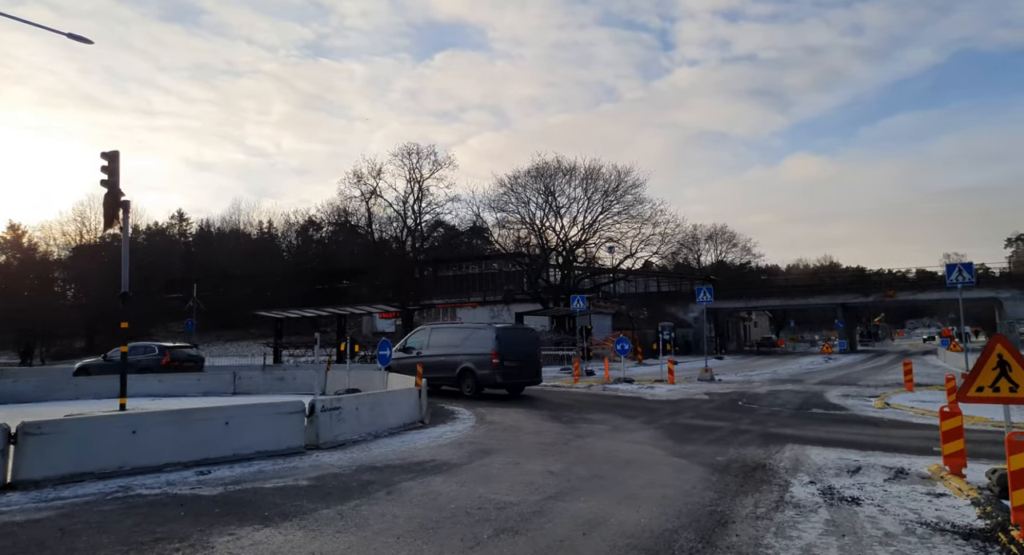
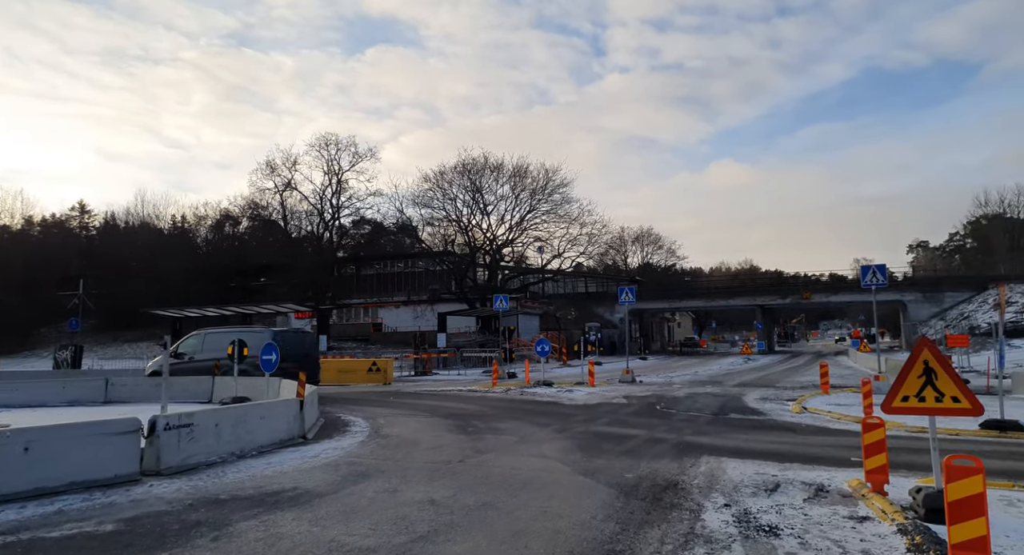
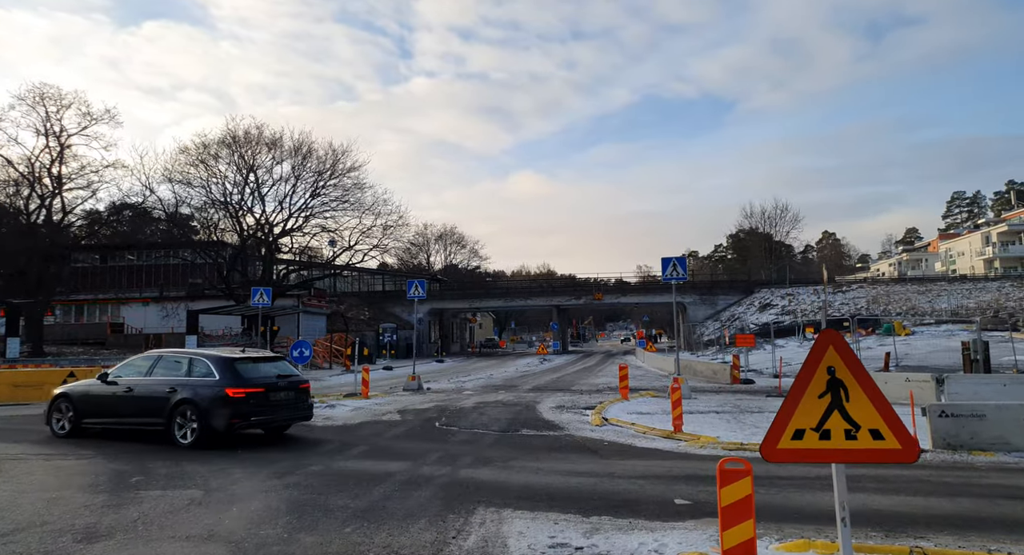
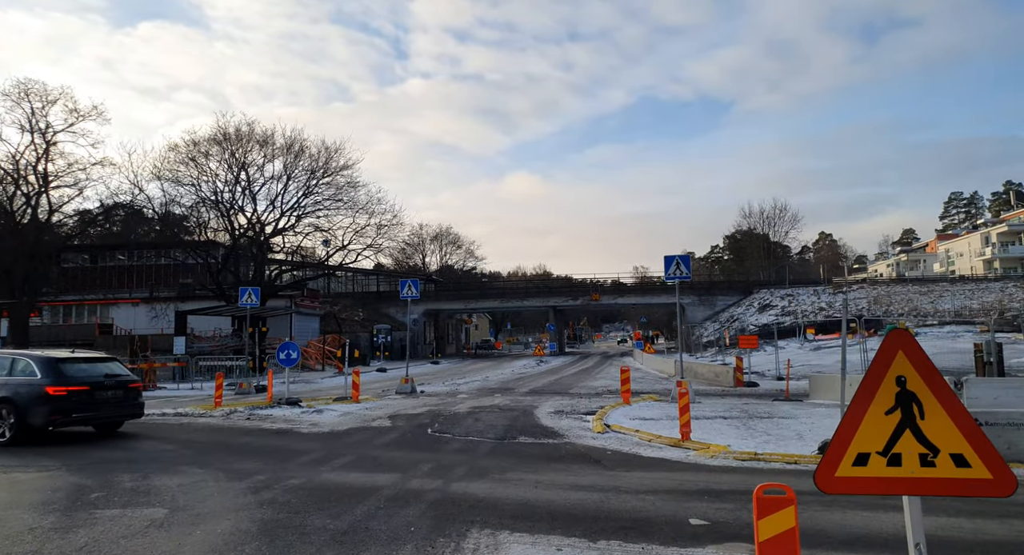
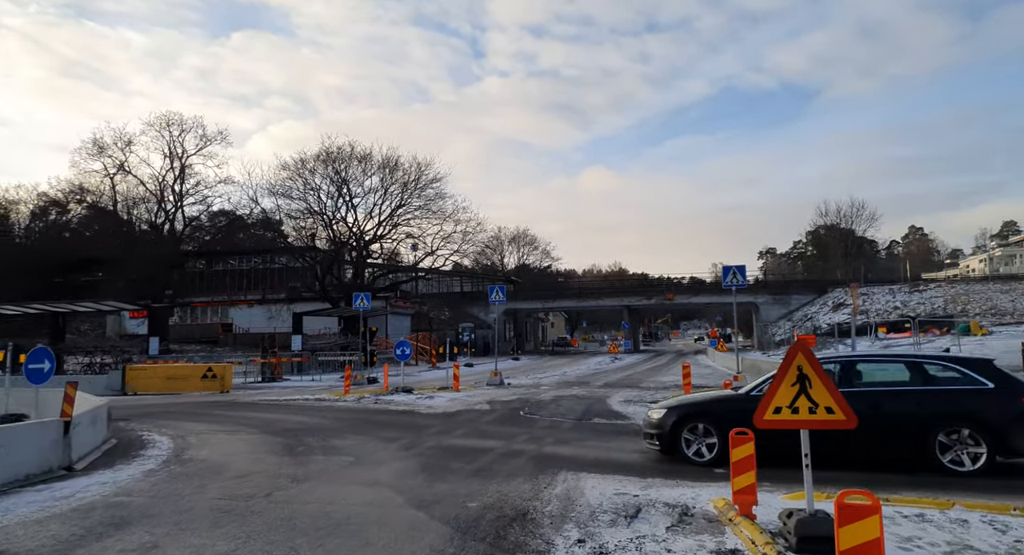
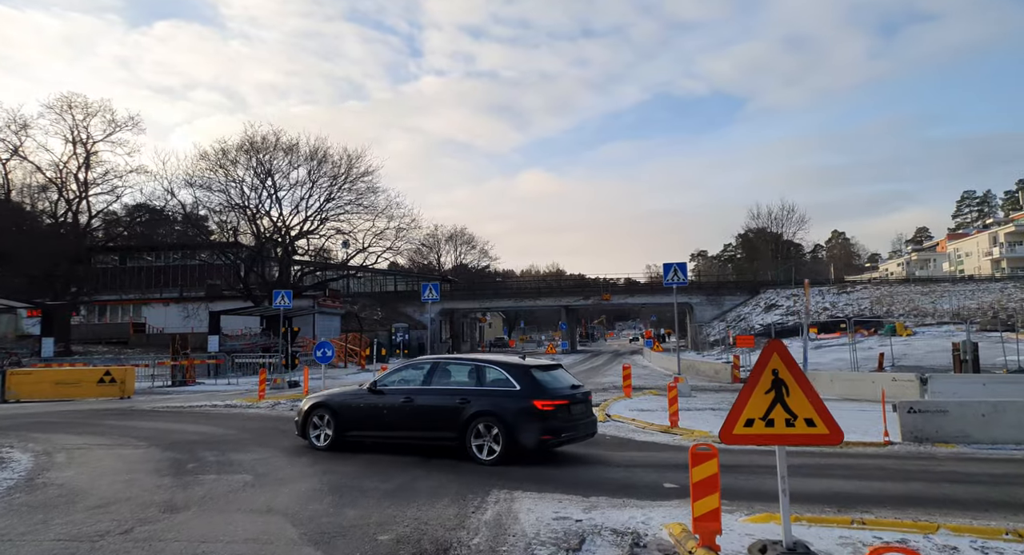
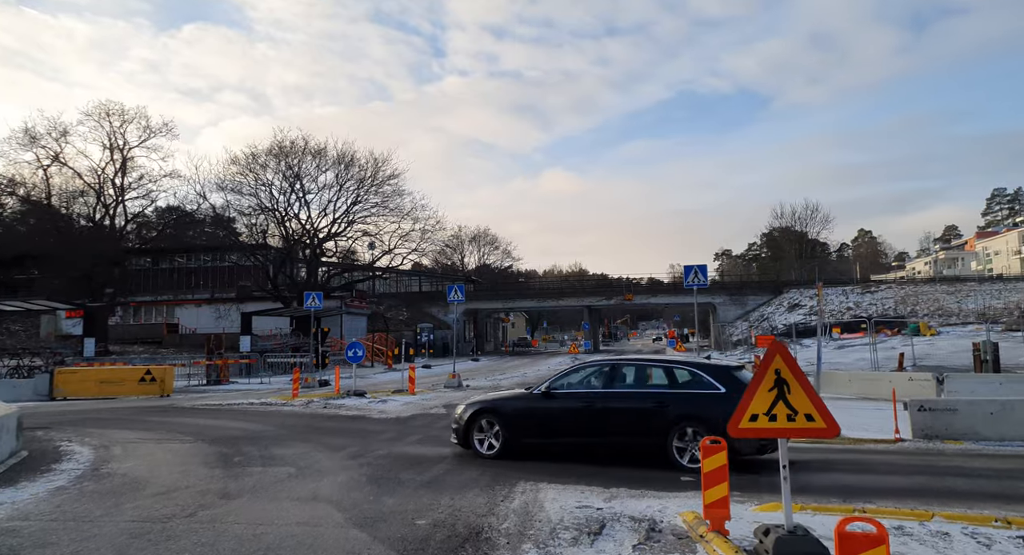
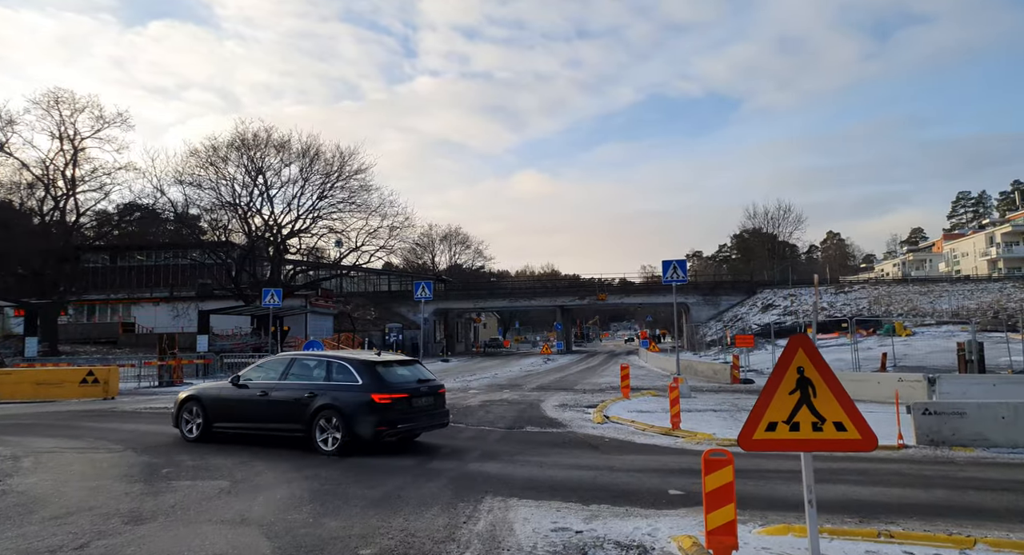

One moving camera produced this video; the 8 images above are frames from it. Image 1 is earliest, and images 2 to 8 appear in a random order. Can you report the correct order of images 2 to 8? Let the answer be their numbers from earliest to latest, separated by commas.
2, 5, 7, 6, 8, 3, 4
